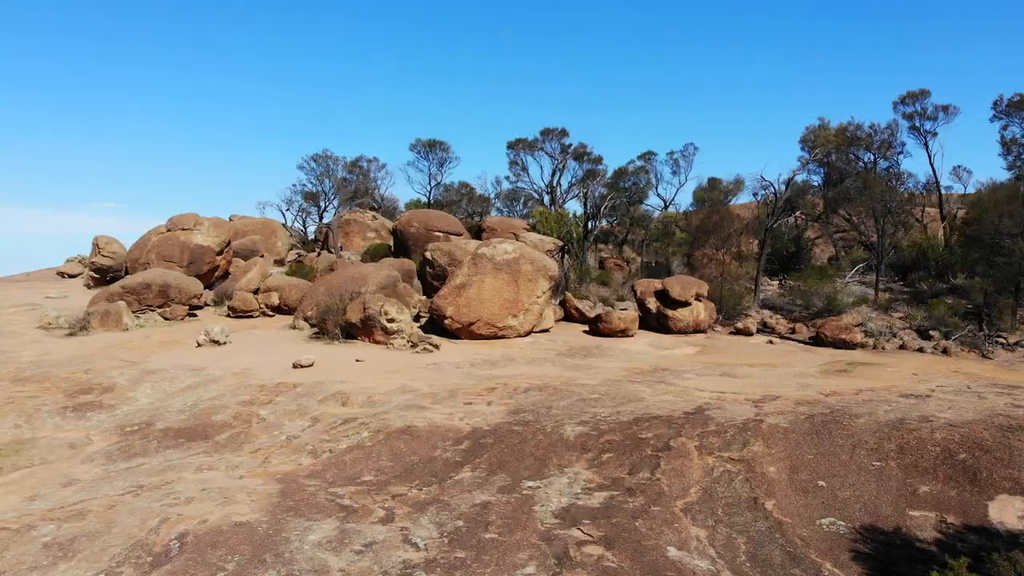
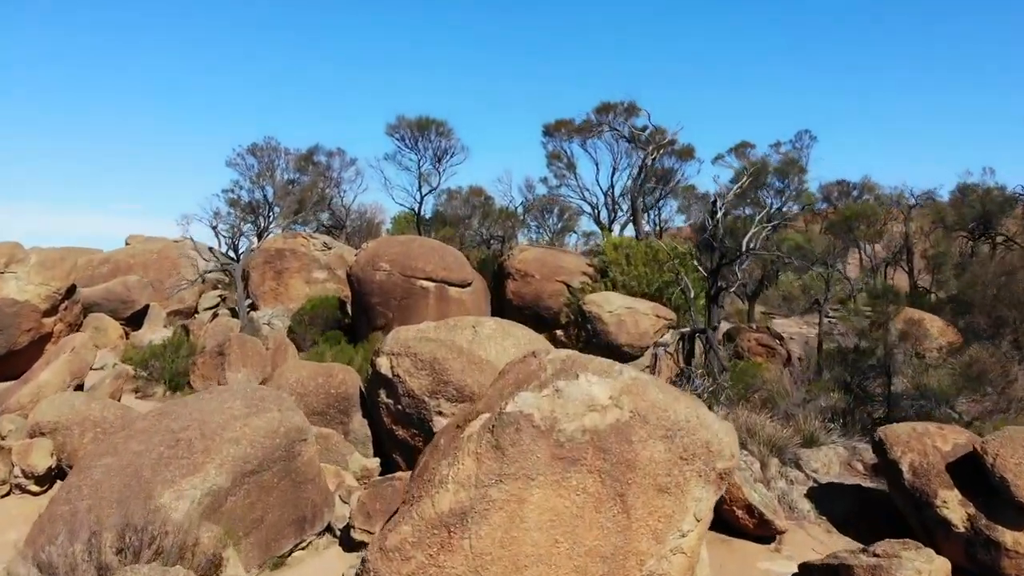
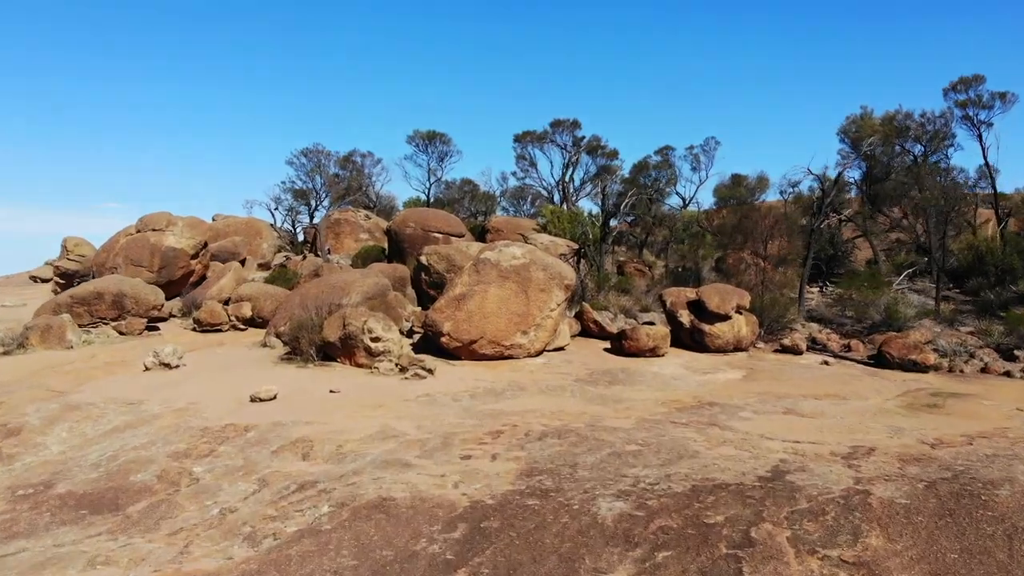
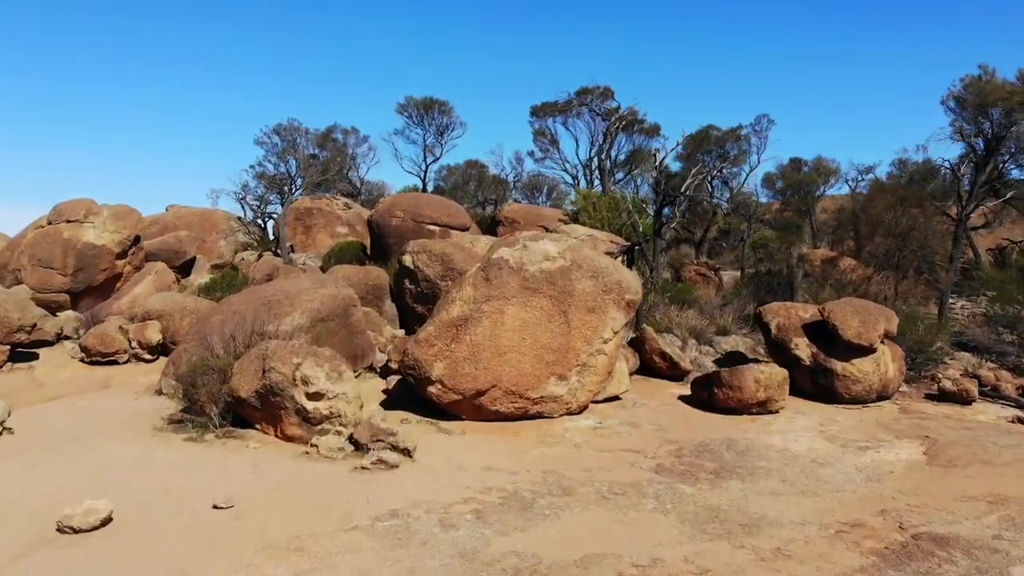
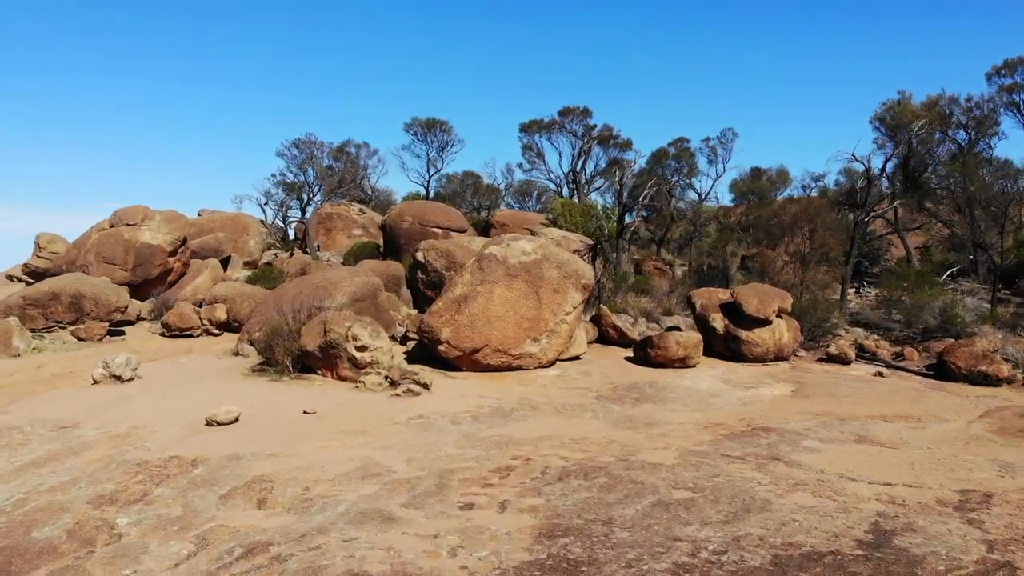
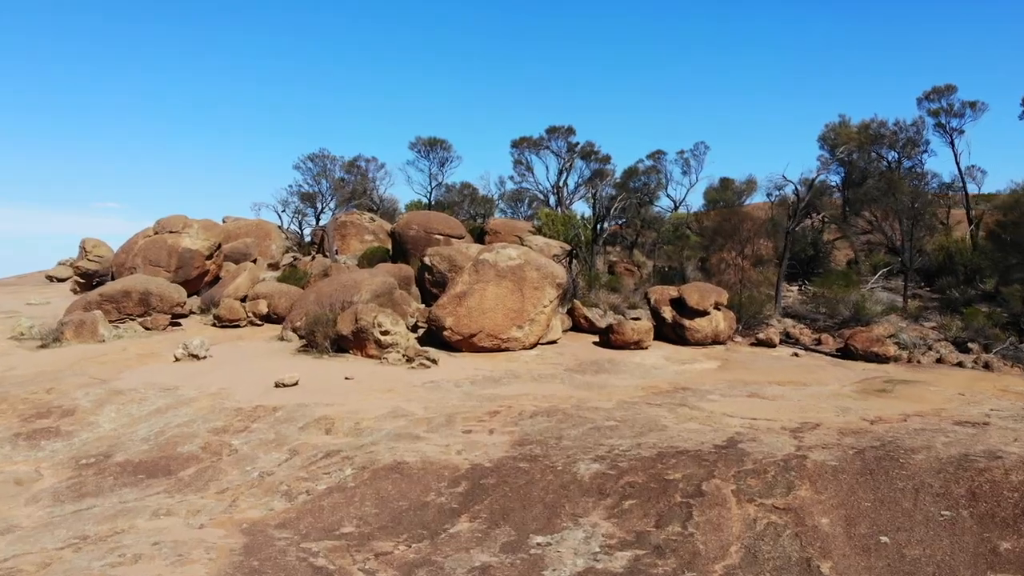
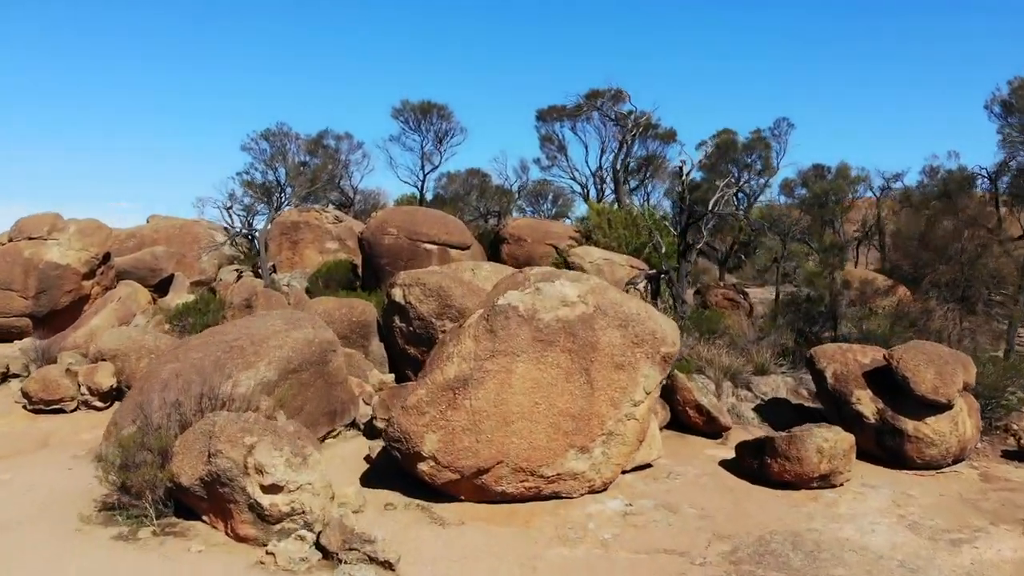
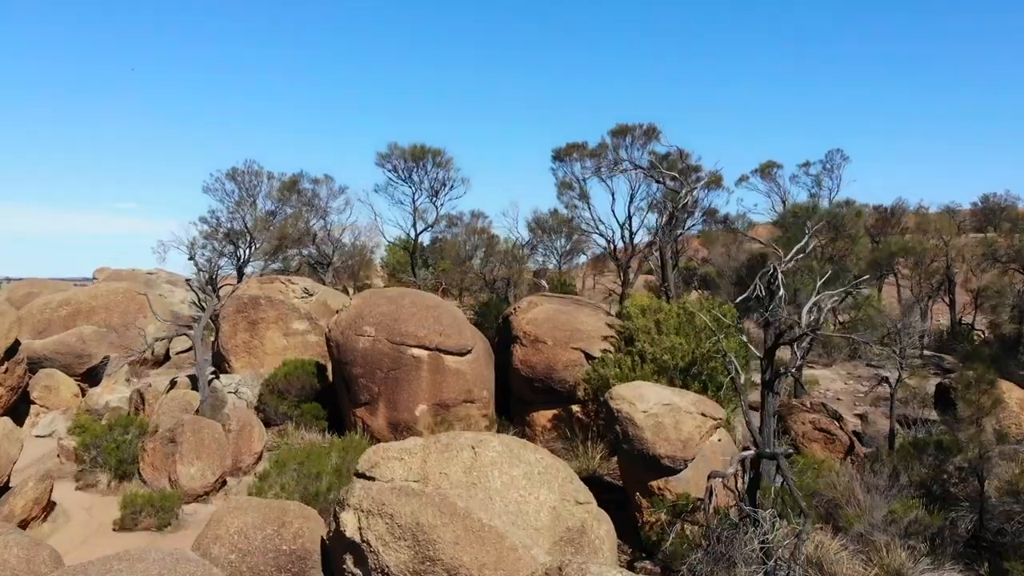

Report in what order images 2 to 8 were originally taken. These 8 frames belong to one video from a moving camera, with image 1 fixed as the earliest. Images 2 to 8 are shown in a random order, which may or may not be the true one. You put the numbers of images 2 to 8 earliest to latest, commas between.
6, 3, 5, 4, 7, 2, 8
